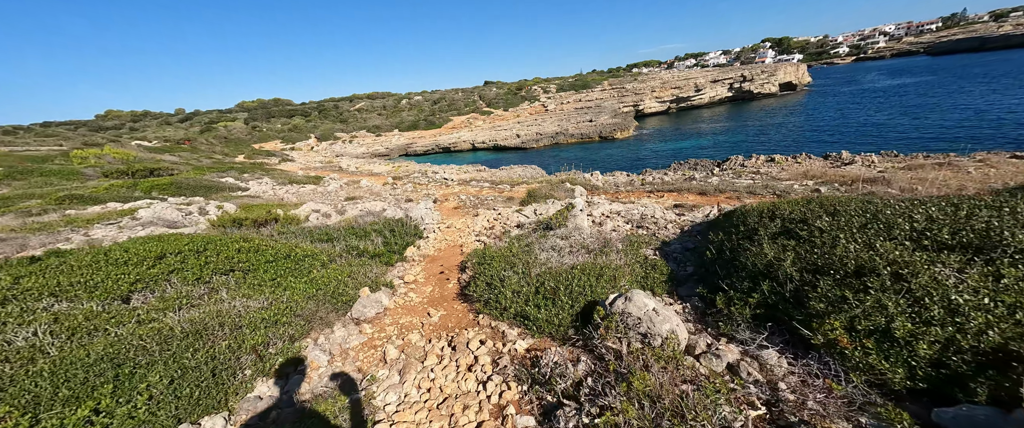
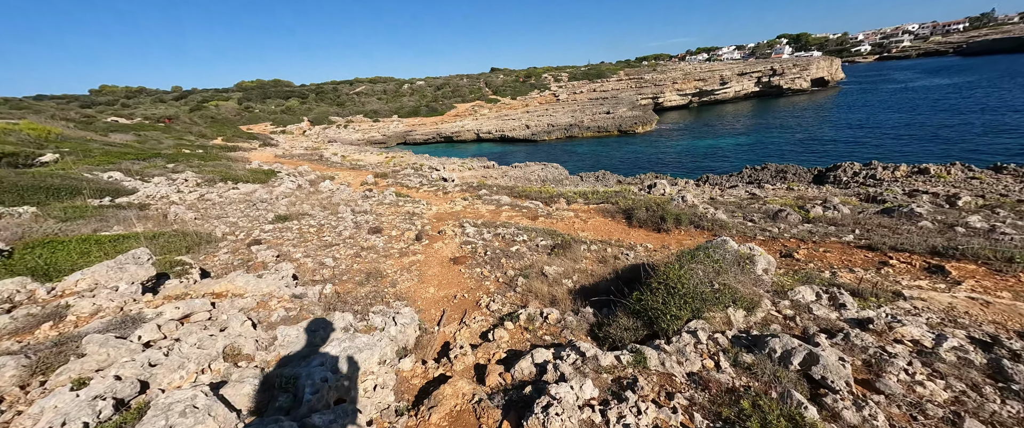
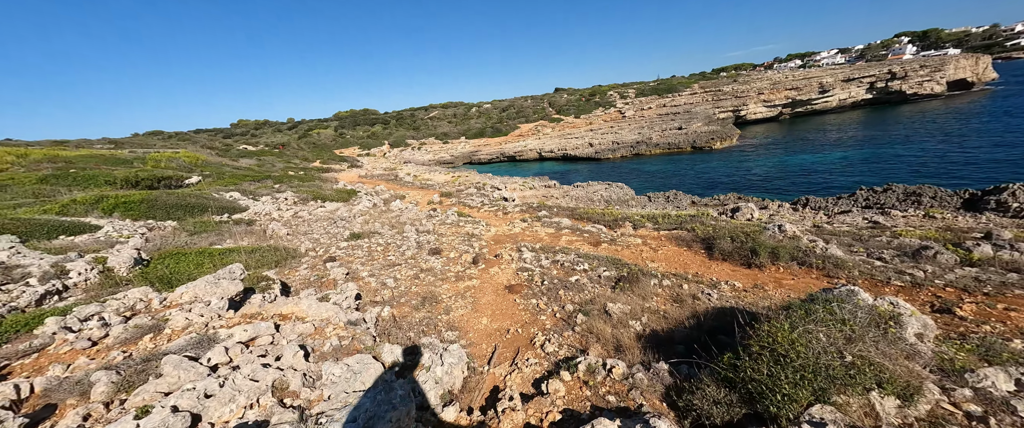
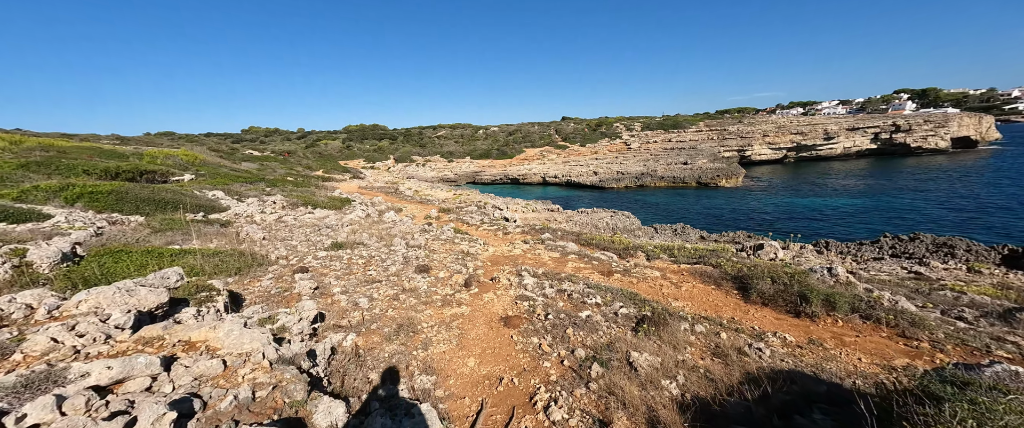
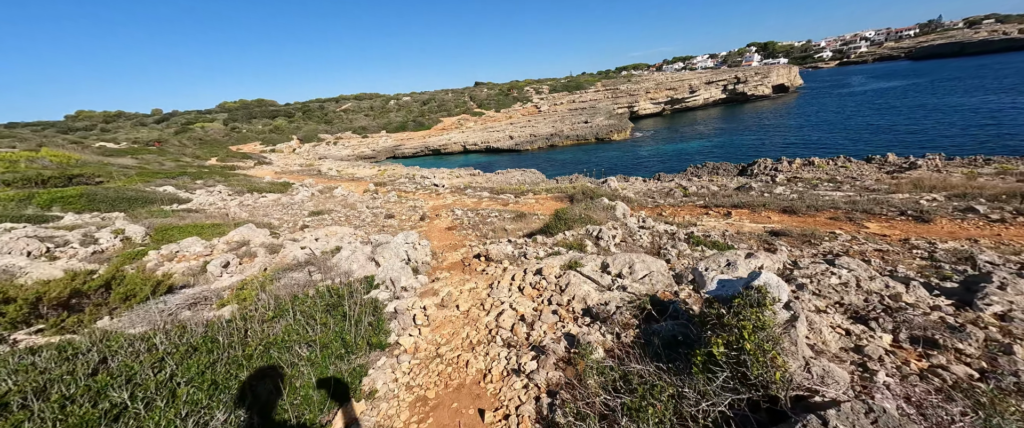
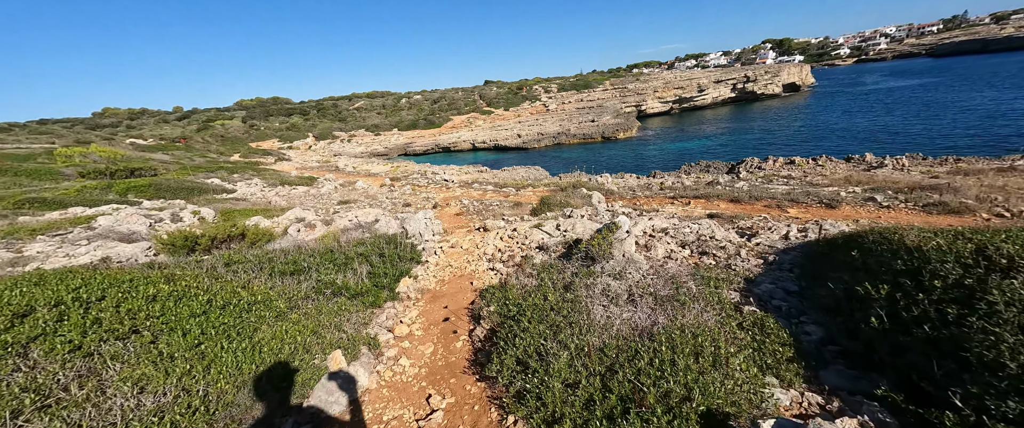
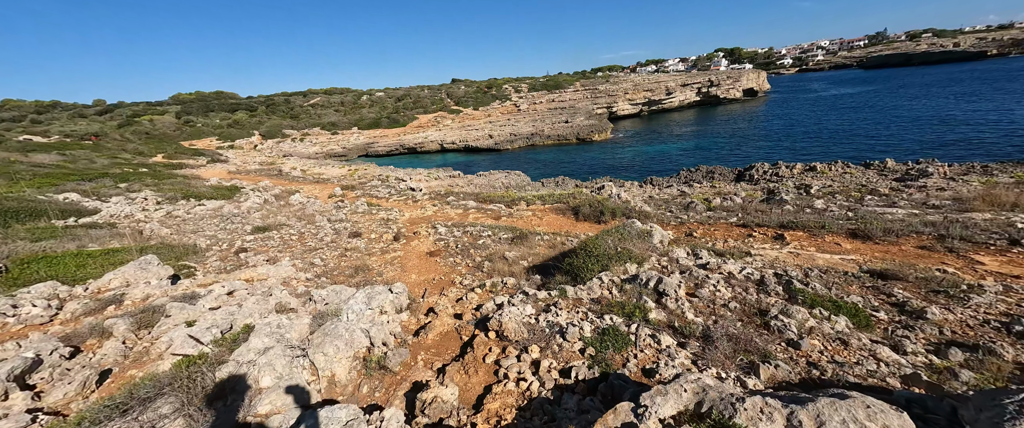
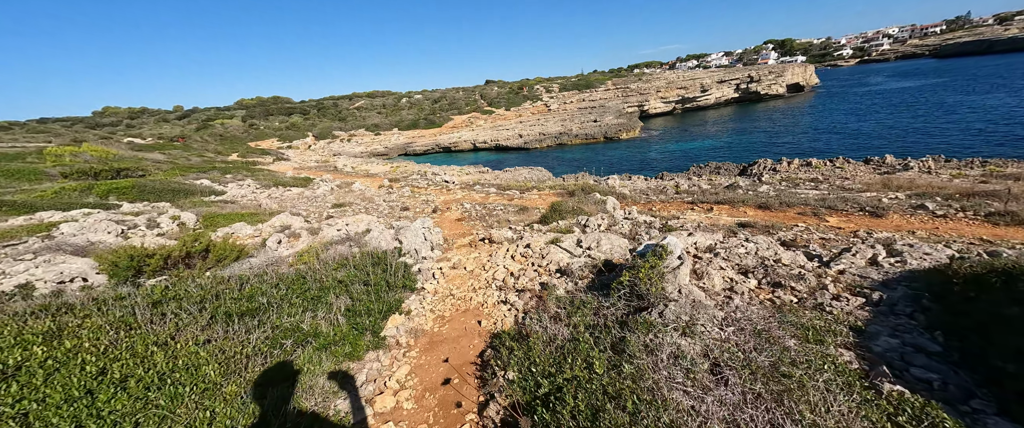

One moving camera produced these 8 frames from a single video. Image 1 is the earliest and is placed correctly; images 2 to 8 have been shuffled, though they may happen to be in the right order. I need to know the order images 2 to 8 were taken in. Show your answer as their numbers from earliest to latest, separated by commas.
6, 8, 5, 7, 2, 3, 4
